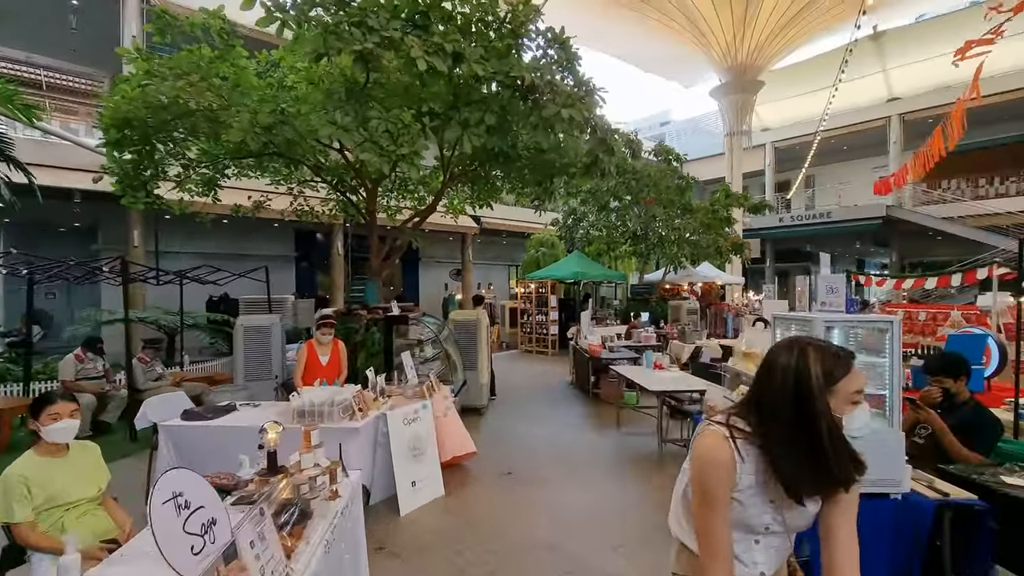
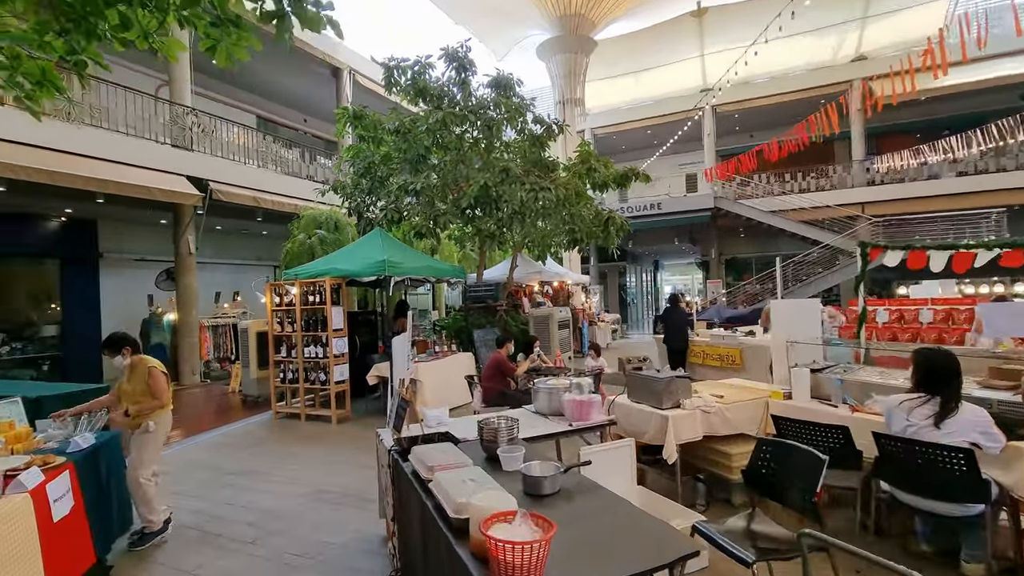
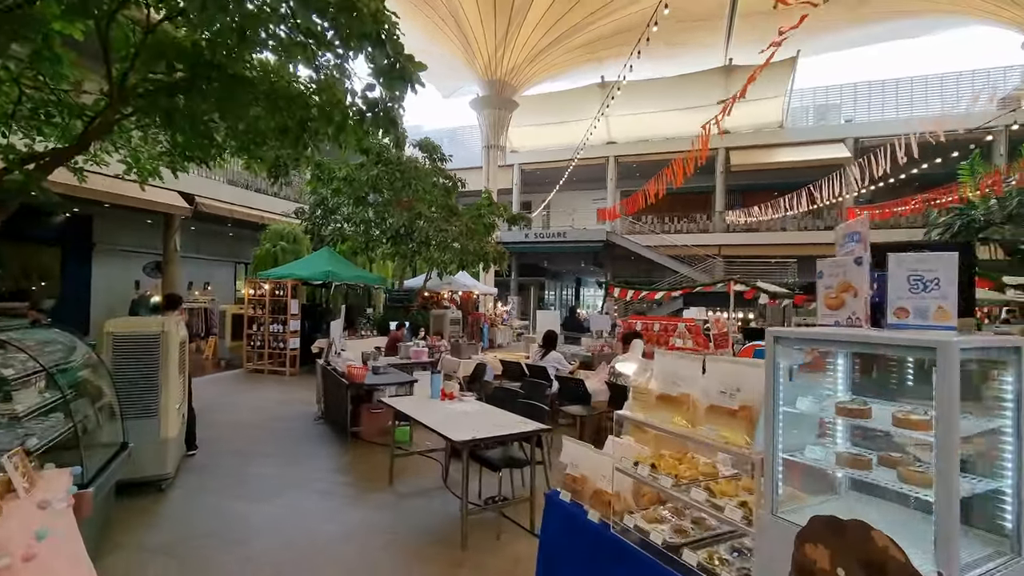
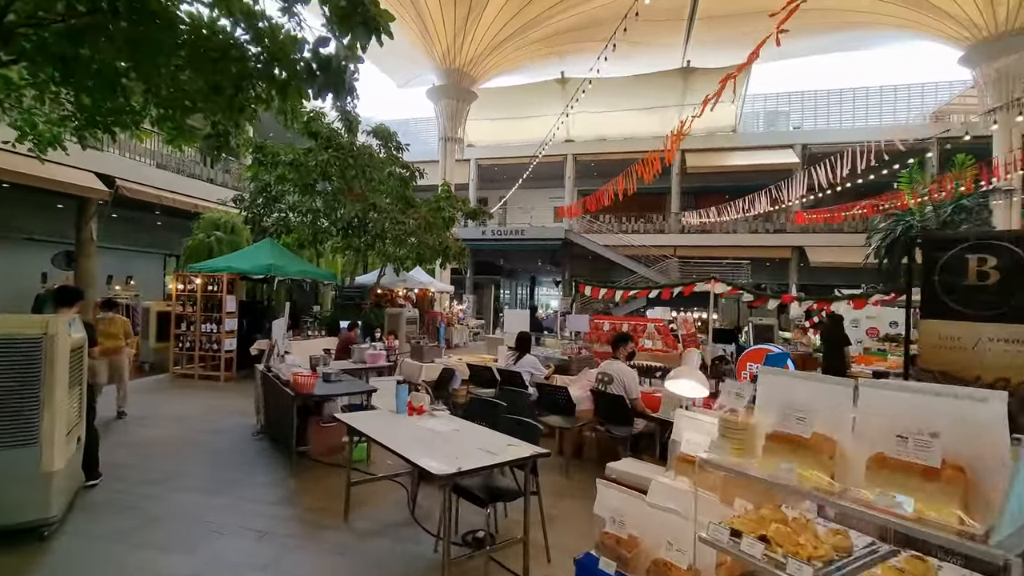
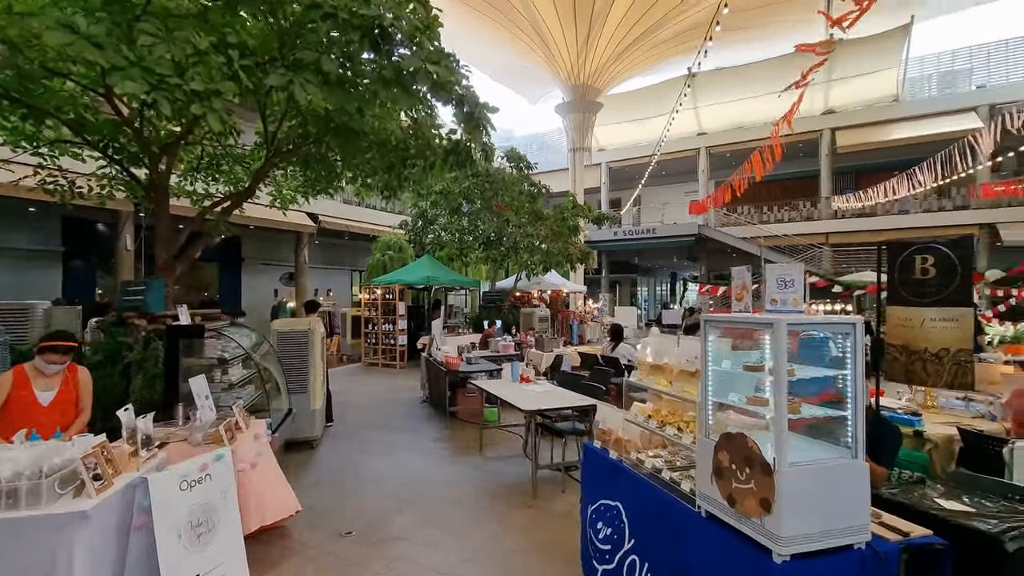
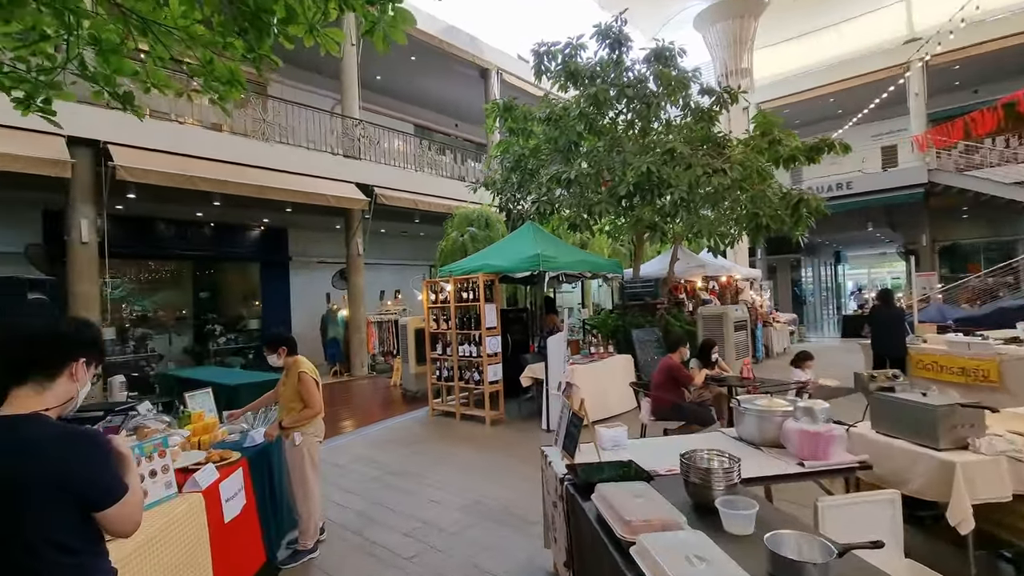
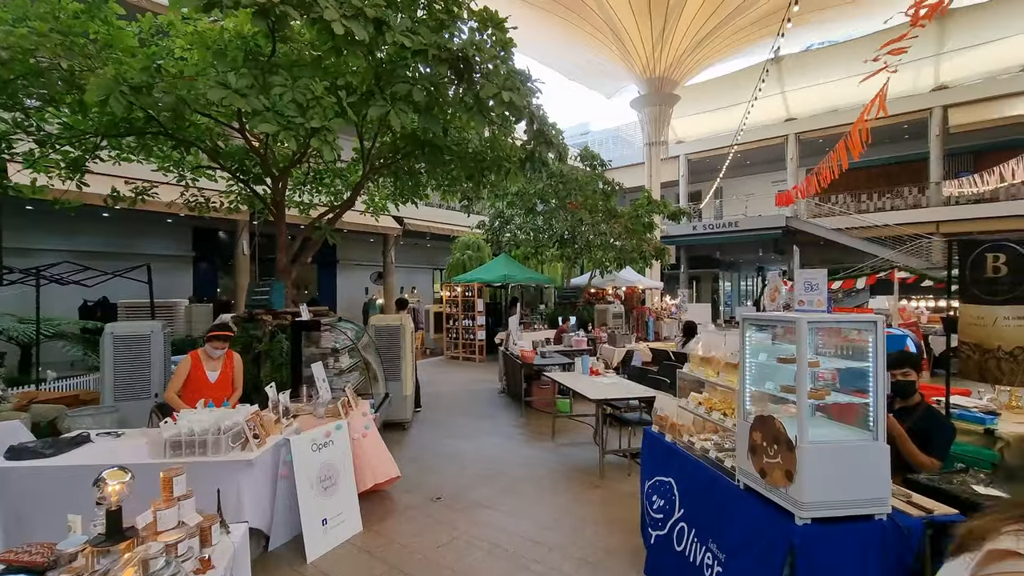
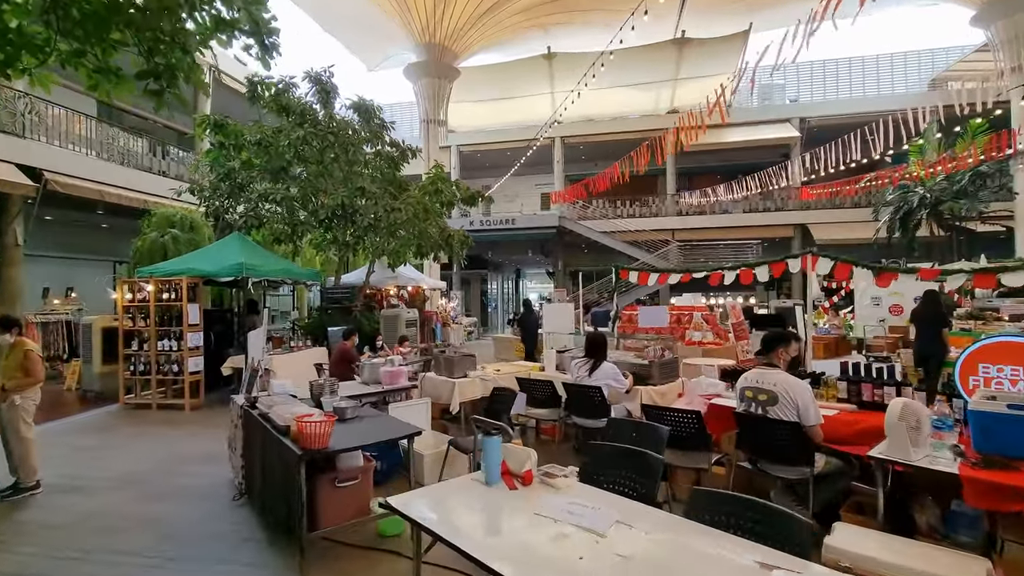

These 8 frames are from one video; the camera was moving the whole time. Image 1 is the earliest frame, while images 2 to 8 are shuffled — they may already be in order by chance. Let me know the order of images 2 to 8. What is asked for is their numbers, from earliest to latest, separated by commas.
7, 5, 3, 4, 8, 2, 6
